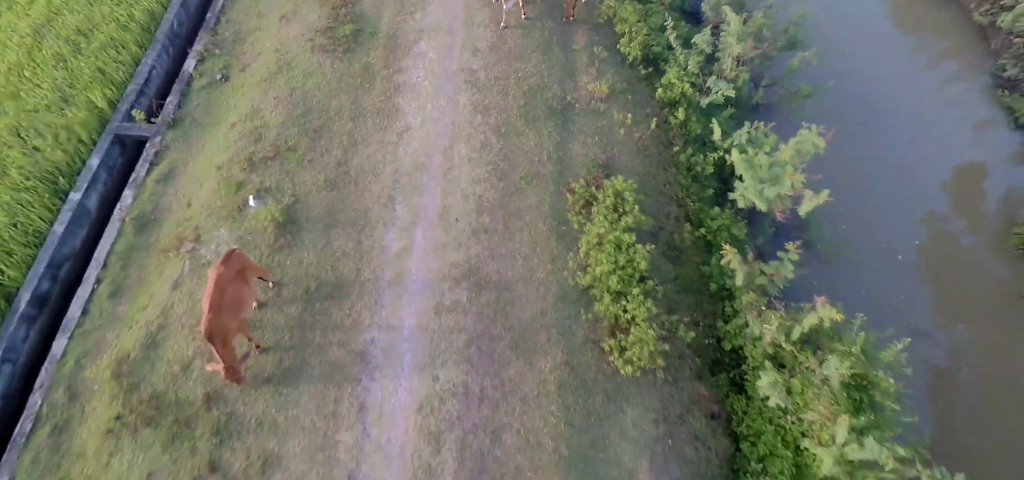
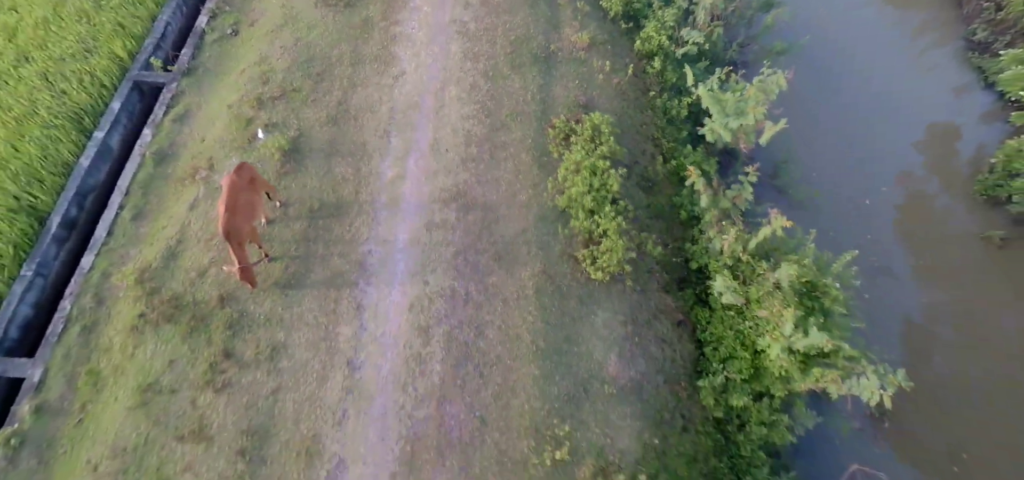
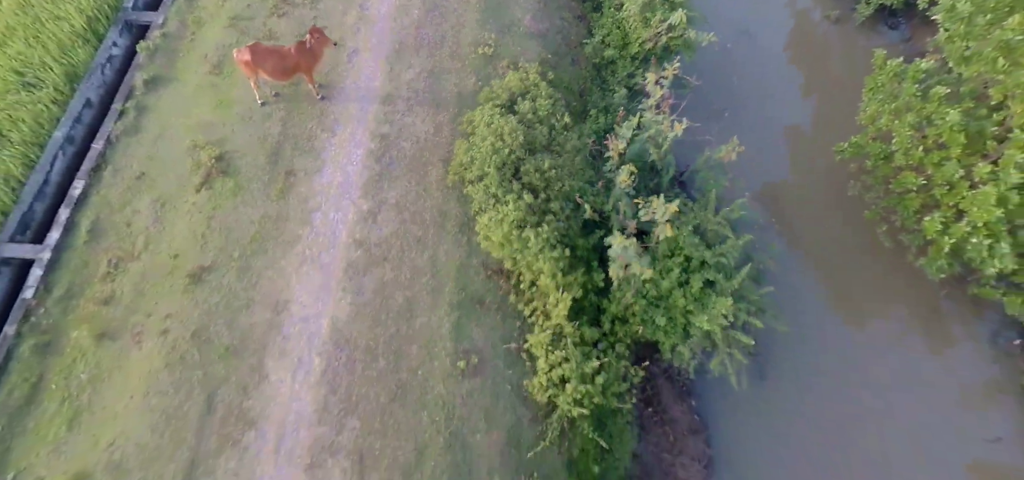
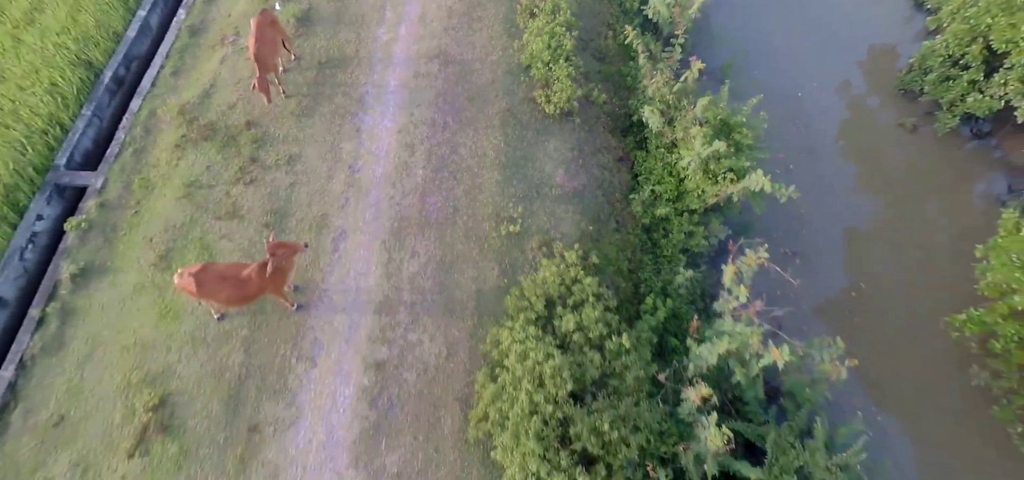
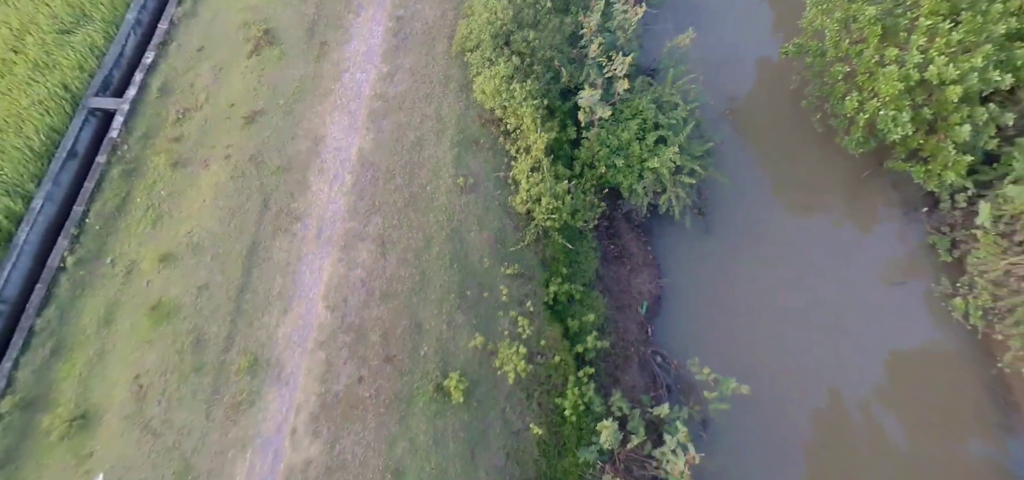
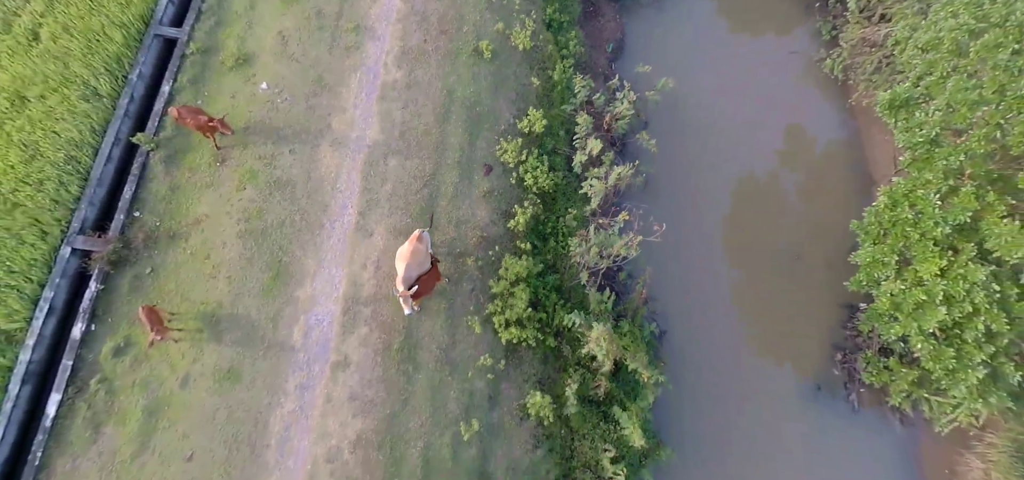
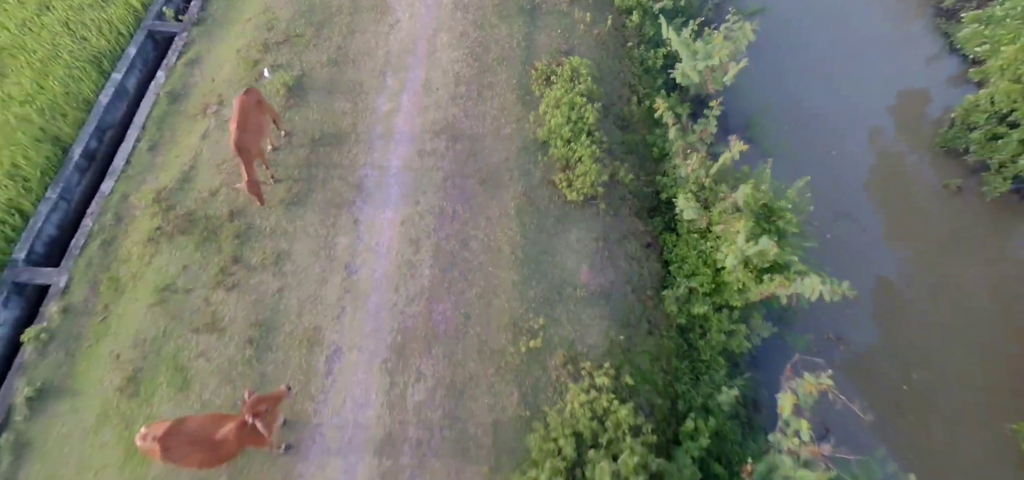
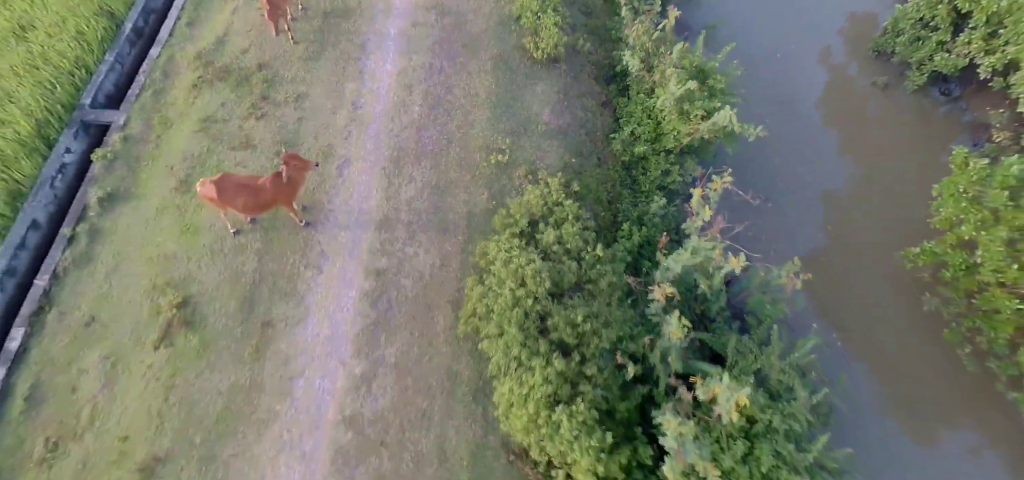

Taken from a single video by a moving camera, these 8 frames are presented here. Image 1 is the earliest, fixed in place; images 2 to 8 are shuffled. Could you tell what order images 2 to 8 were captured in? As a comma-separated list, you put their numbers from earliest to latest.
2, 7, 4, 8, 3, 5, 6
